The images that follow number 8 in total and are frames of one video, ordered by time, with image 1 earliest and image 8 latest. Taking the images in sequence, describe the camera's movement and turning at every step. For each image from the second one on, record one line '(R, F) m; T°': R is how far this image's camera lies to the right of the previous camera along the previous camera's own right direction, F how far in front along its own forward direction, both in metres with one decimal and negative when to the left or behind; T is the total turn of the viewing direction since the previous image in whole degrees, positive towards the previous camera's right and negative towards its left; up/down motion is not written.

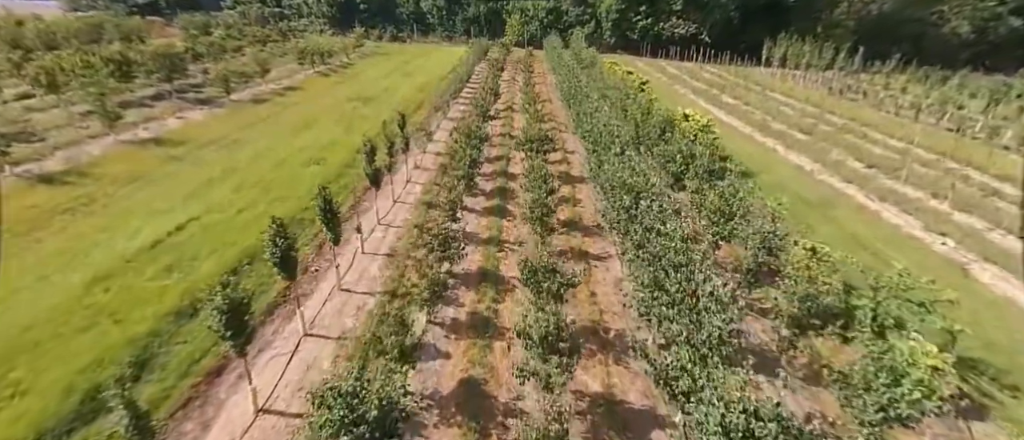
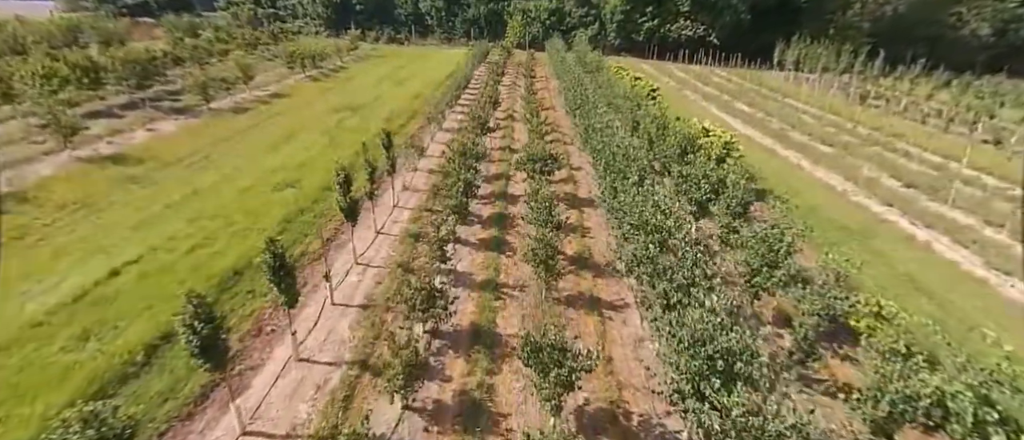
(+0.1, +2.4) m; 0°
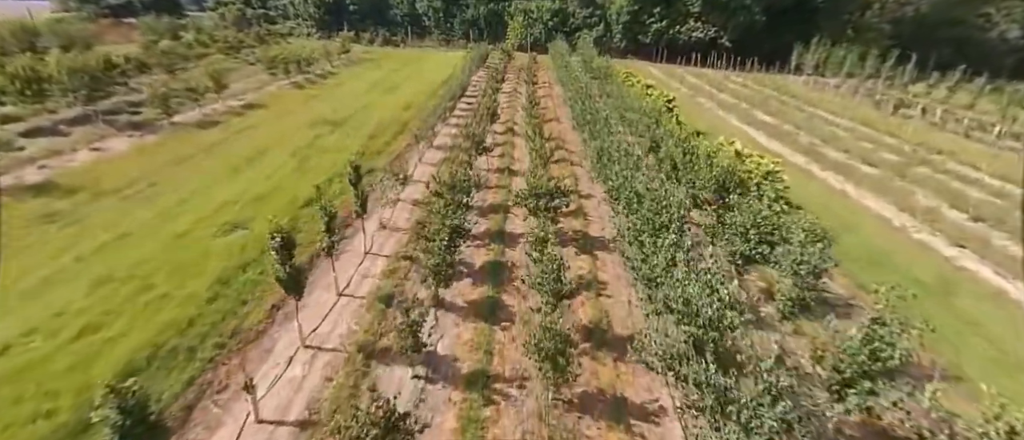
(+0.1, +3.4) m; 0°
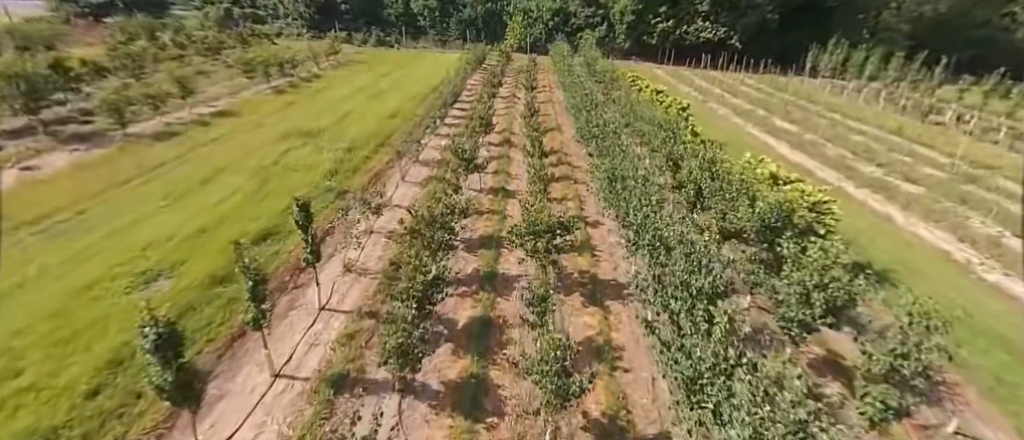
(+0.2, +3.0) m; 0°
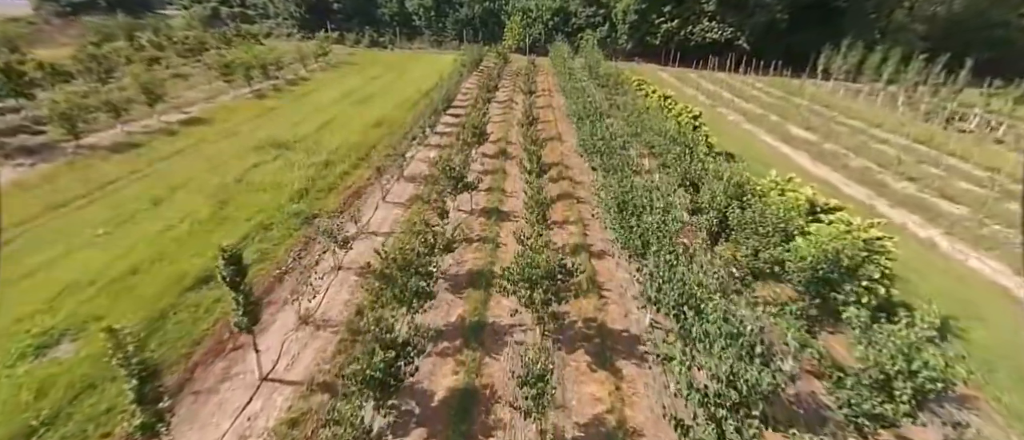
(+0.2, +2.4) m; 0°
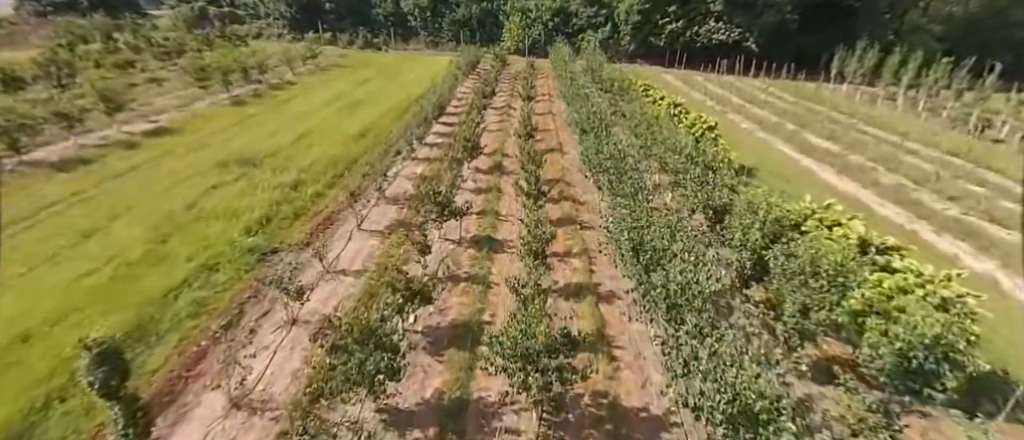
(+0.2, +2.4) m; 0°
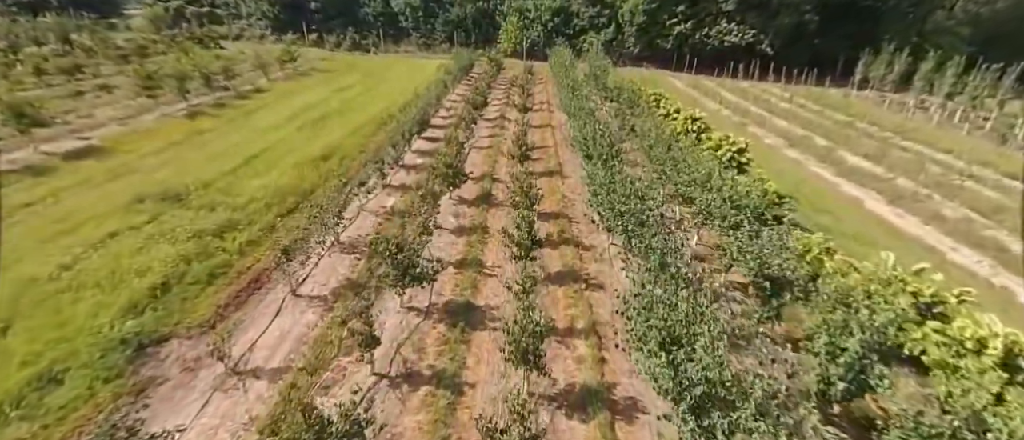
(+0.4, +3.9) m; 0°
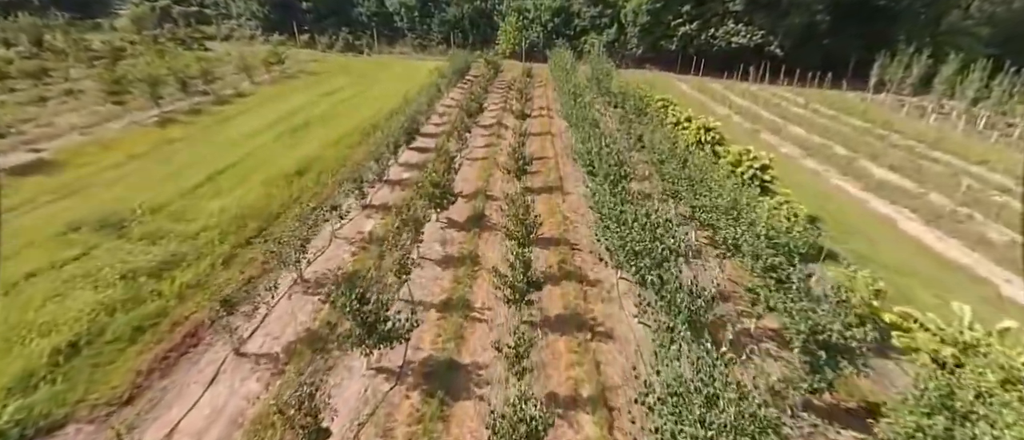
(+0.2, +2.2) m; 0°
